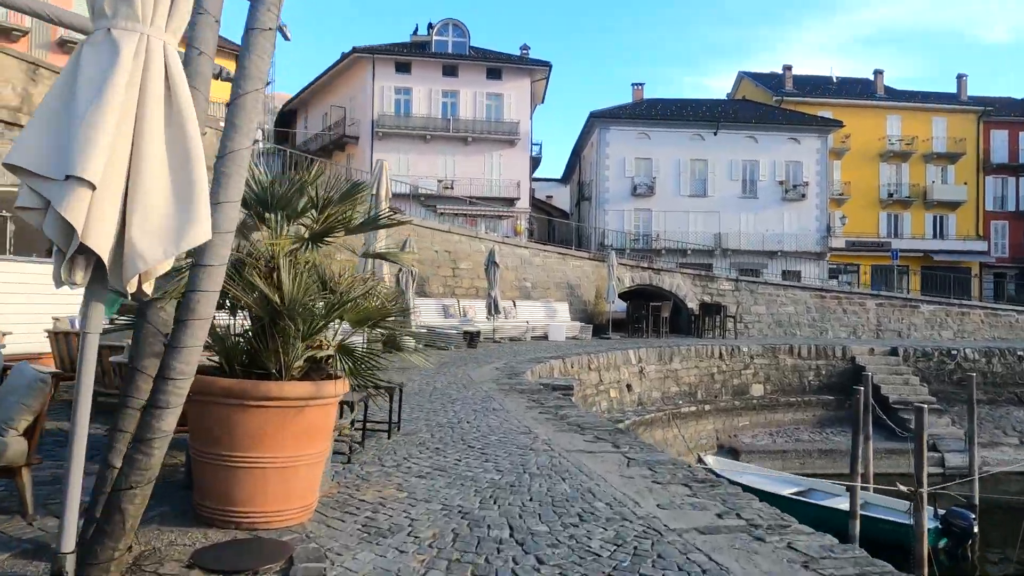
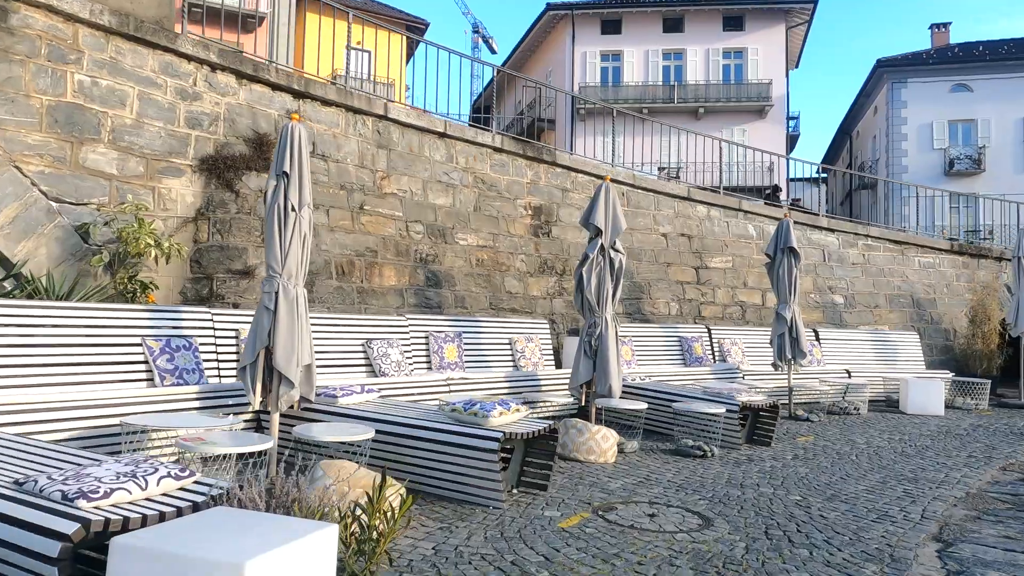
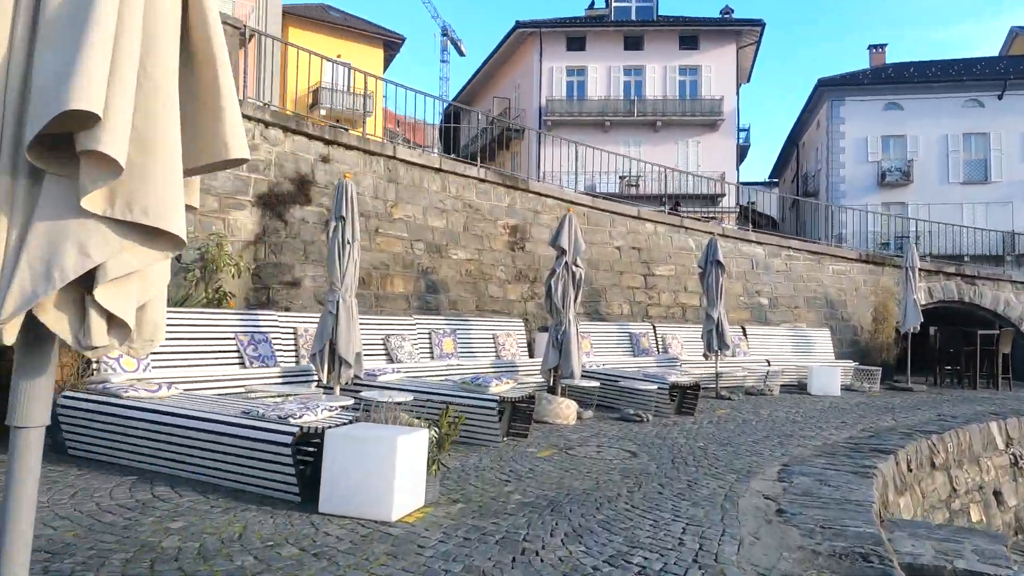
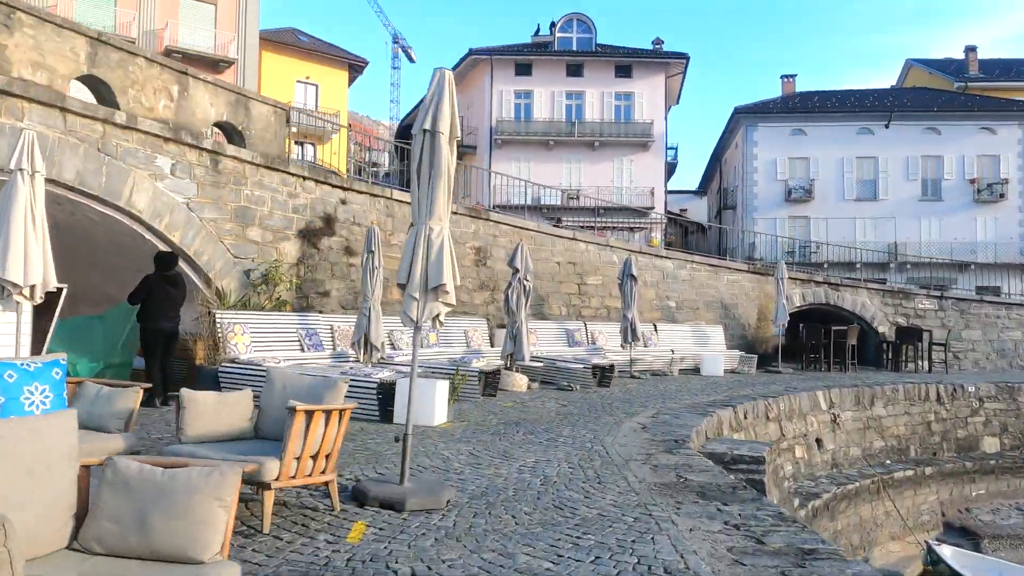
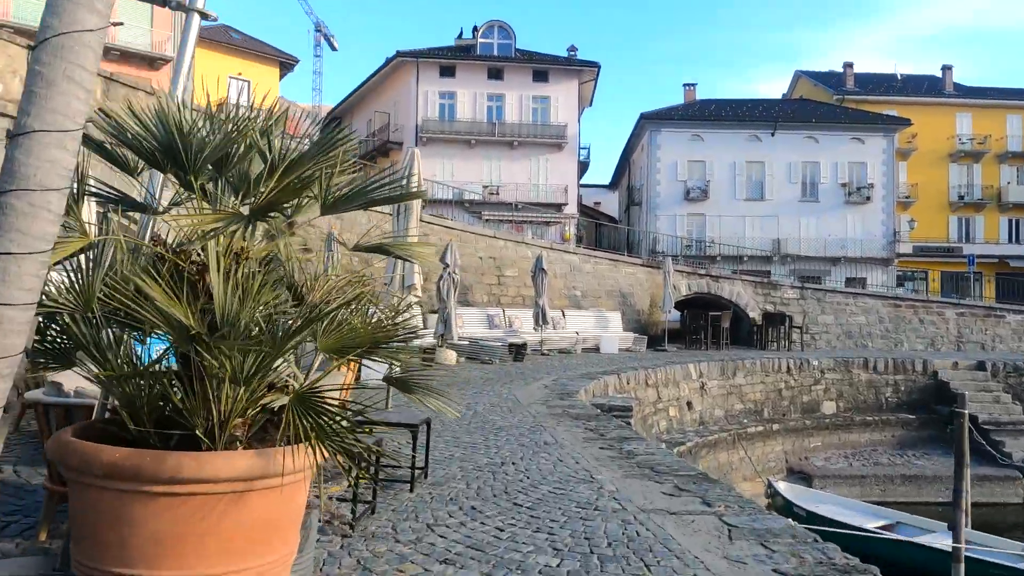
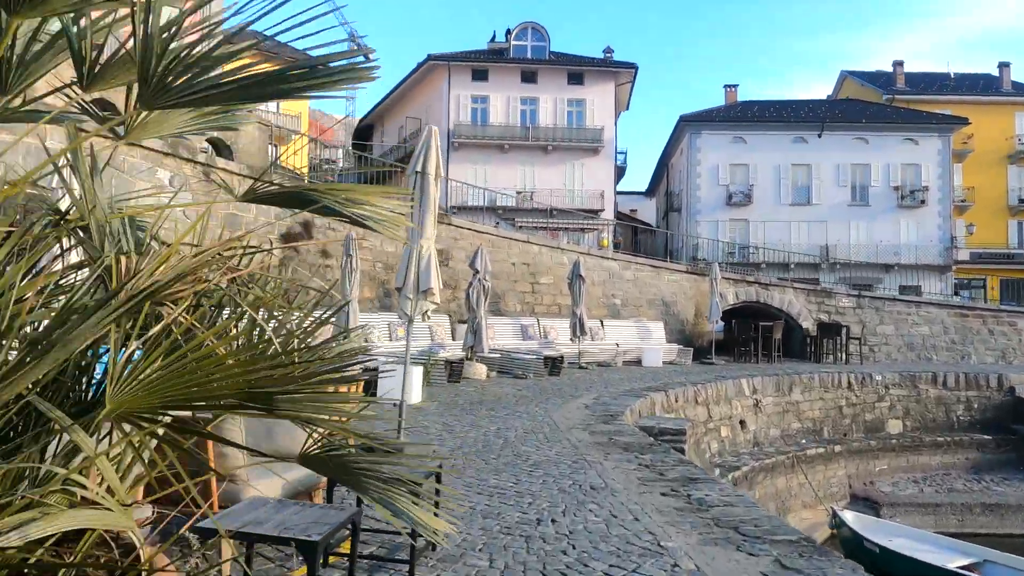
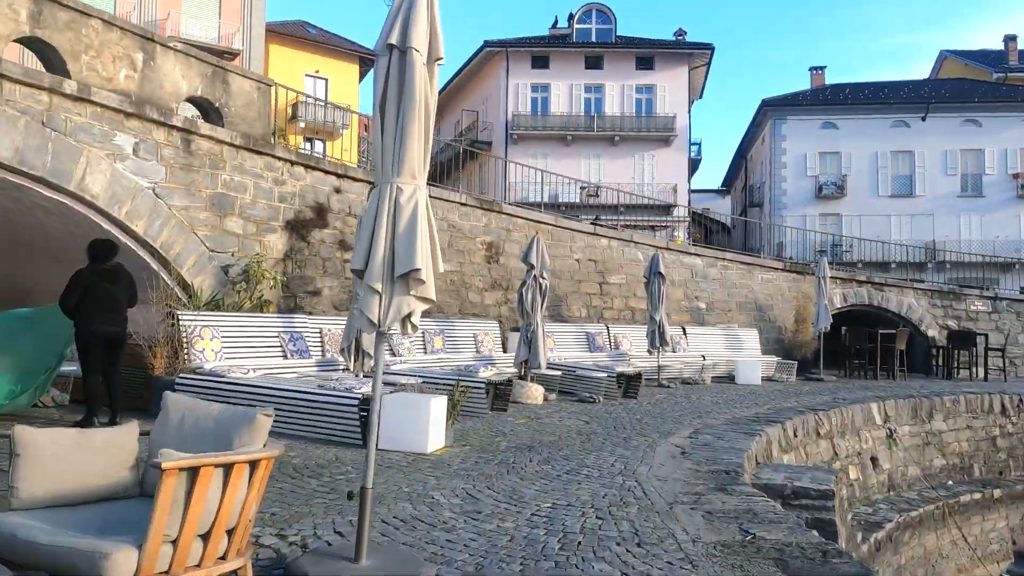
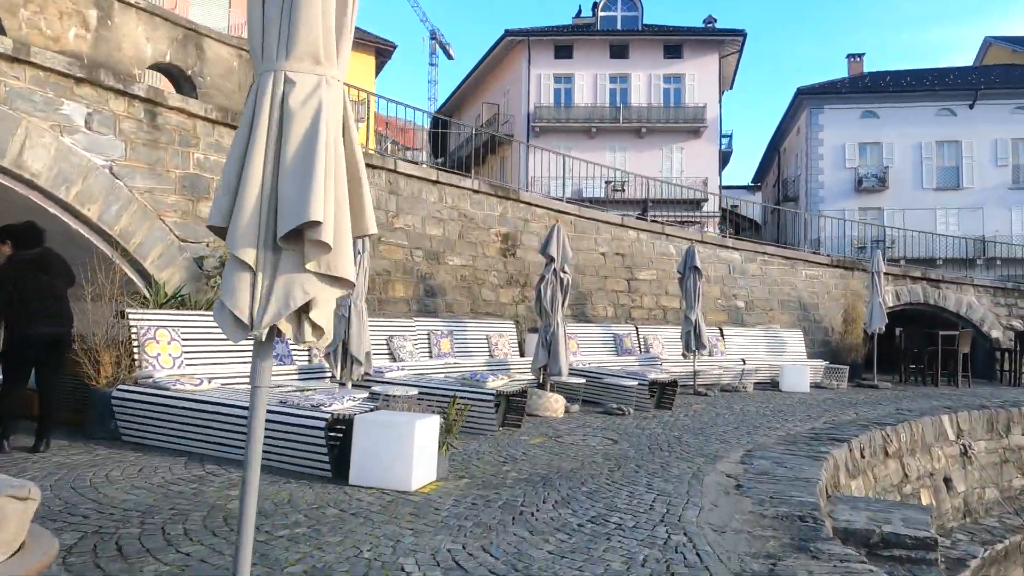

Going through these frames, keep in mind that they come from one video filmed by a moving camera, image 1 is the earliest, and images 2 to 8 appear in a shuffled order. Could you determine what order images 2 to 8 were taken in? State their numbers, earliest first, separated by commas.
5, 6, 4, 7, 8, 3, 2
